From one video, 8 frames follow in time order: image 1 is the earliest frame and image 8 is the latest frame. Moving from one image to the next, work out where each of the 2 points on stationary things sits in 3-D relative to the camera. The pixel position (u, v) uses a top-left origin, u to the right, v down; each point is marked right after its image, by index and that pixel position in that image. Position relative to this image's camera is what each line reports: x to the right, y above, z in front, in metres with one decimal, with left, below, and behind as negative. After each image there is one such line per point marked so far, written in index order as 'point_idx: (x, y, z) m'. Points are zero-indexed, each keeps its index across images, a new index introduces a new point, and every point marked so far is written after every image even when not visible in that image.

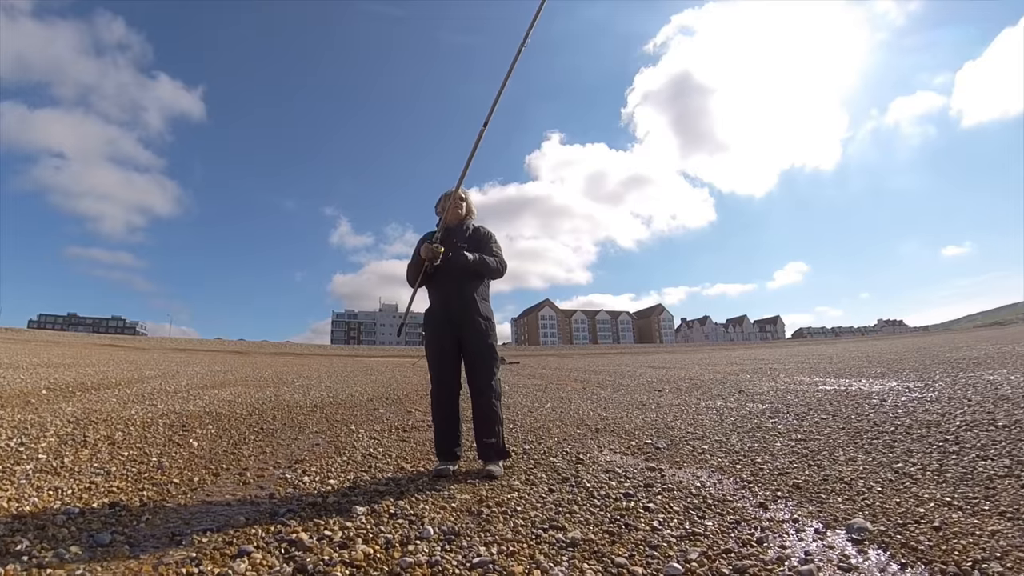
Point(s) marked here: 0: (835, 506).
0: (+2.0, -1.3, +3.5) m
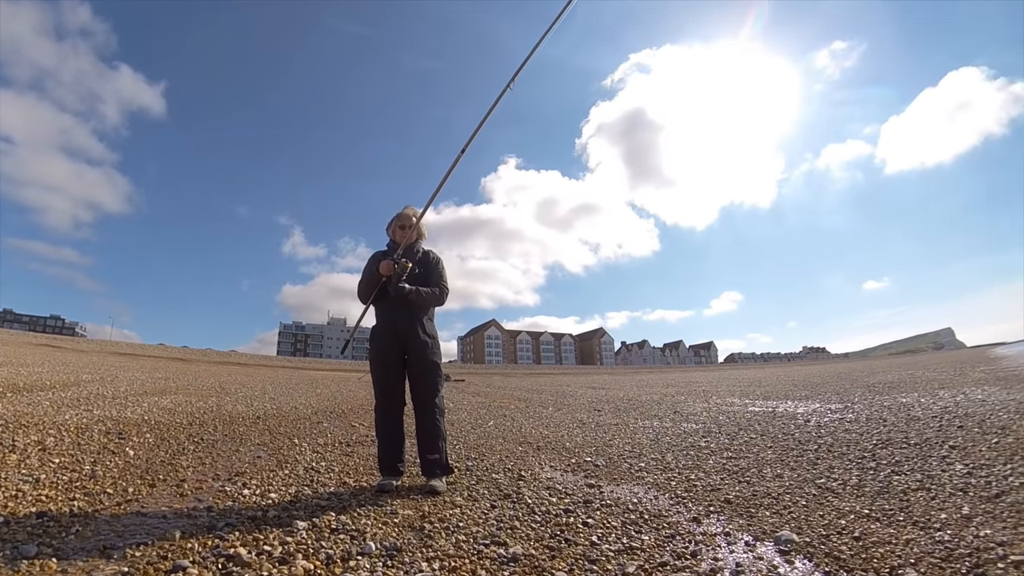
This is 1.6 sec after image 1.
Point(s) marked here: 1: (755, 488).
0: (+1.7, -1.5, +3.6) m
1: (+1.8, -1.4, +4.0) m
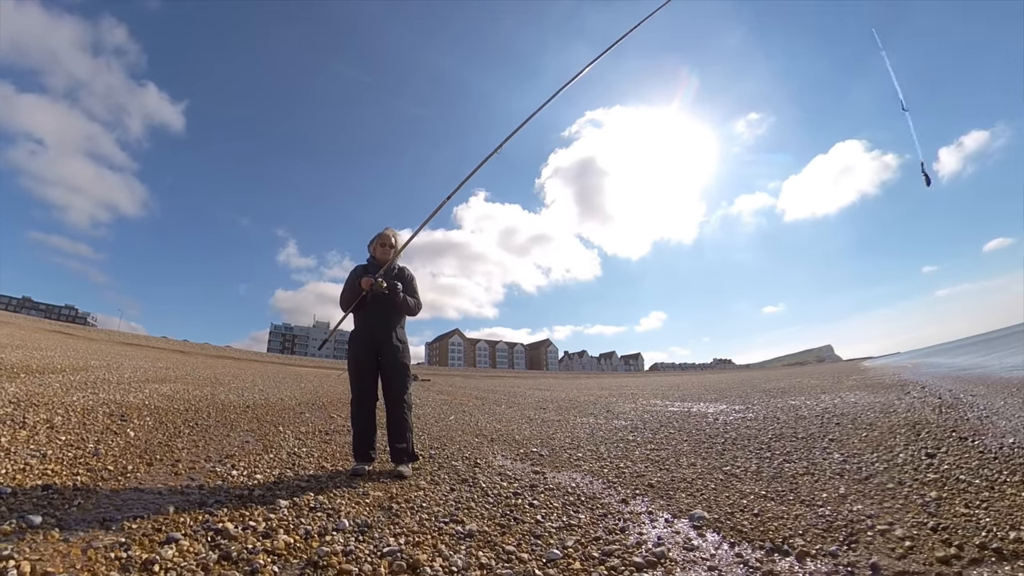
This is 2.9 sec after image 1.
0: (+1.3, -1.7, +4.4) m
1: (+1.4, -1.5, +4.8) m
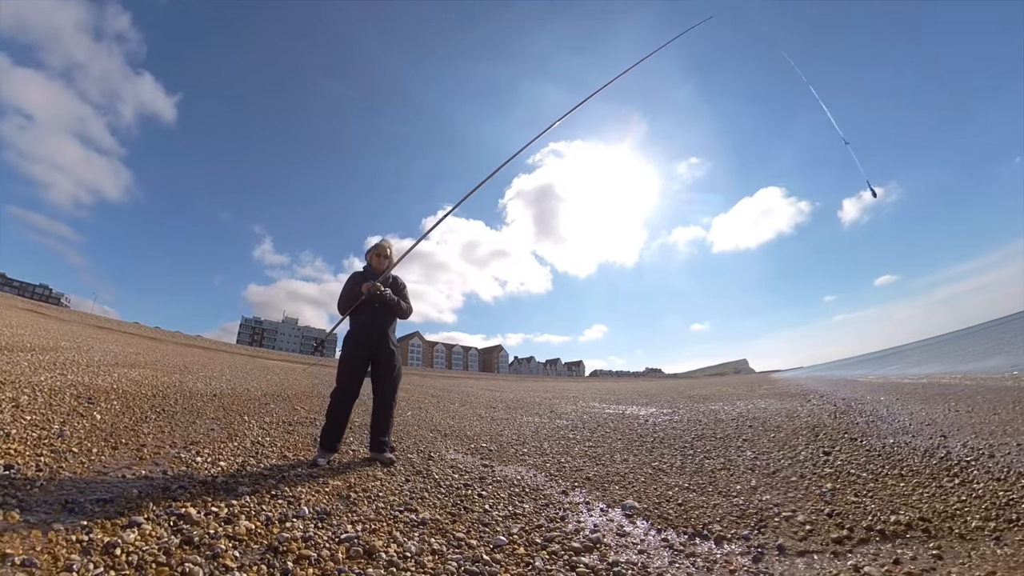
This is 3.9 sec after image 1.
0: (+0.9, -1.8, +5.0) m
1: (+0.9, -1.7, +5.4) m
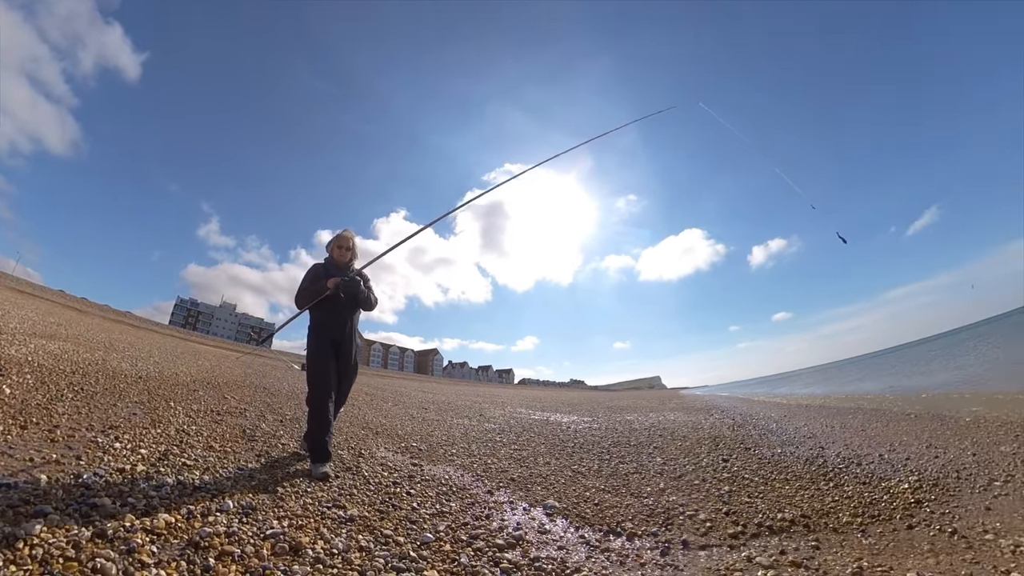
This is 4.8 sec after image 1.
0: (+0.2, -1.9, +5.3) m
1: (+0.2, -1.9, +5.7) m
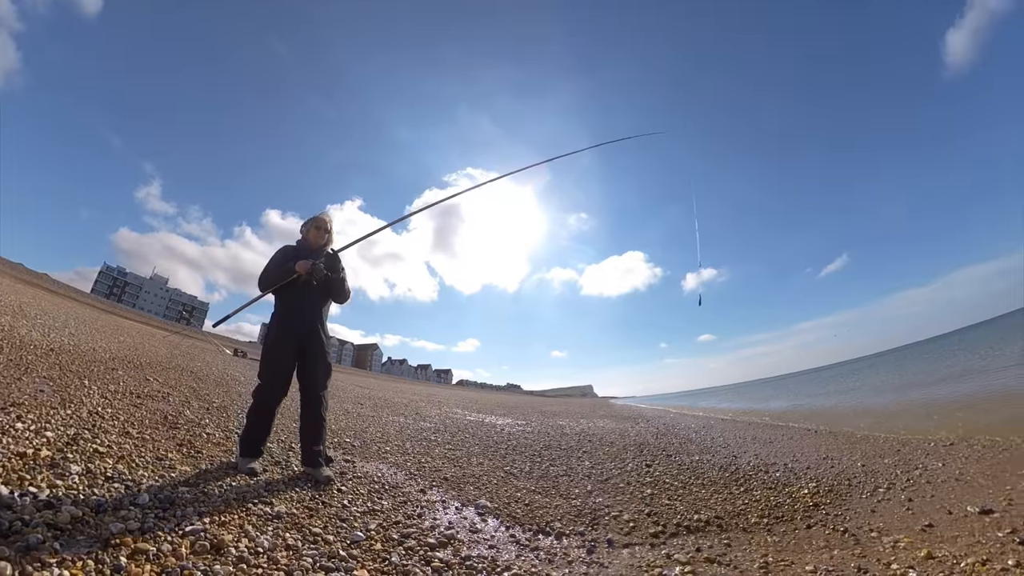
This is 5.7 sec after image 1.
0: (-0.5, -2.0, +5.4) m
1: (-0.6, -1.9, +5.8) m
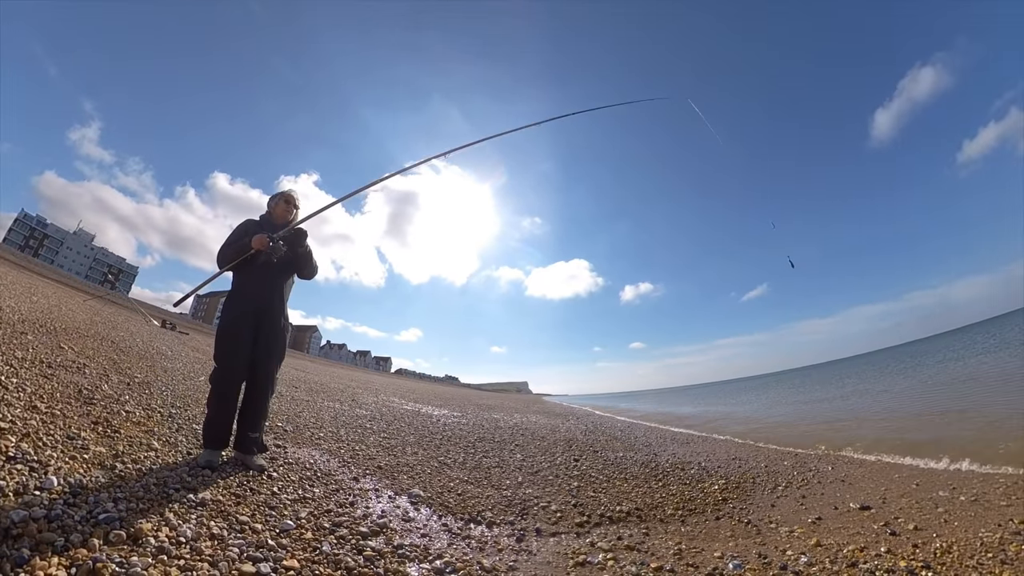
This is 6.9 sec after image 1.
0: (-1.1, -1.8, +5.4) m
1: (-1.3, -1.7, +5.7) m
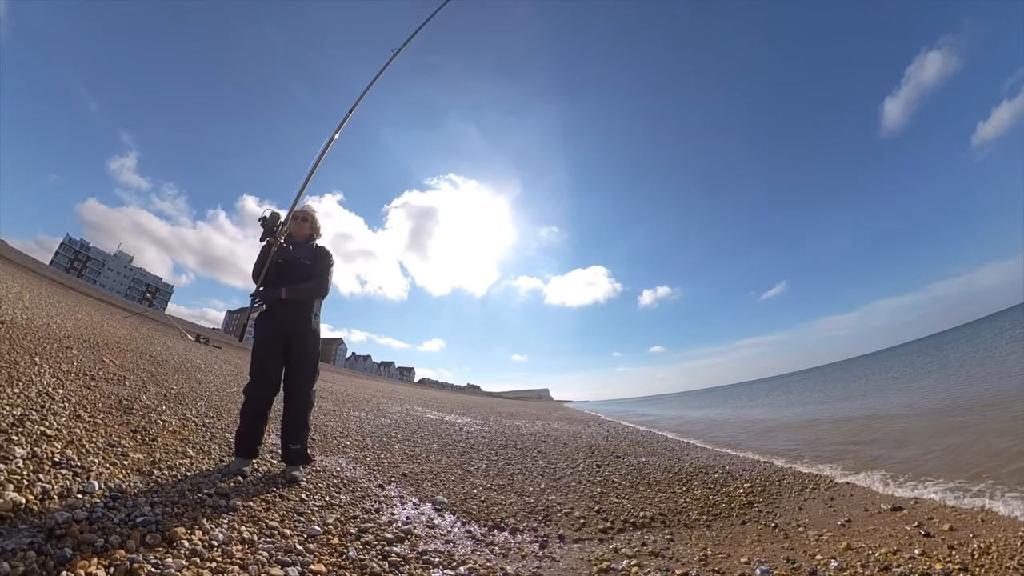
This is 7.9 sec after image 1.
0: (-0.9, -2.0, +5.5) m
1: (-1.1, -1.9, +5.8) m
